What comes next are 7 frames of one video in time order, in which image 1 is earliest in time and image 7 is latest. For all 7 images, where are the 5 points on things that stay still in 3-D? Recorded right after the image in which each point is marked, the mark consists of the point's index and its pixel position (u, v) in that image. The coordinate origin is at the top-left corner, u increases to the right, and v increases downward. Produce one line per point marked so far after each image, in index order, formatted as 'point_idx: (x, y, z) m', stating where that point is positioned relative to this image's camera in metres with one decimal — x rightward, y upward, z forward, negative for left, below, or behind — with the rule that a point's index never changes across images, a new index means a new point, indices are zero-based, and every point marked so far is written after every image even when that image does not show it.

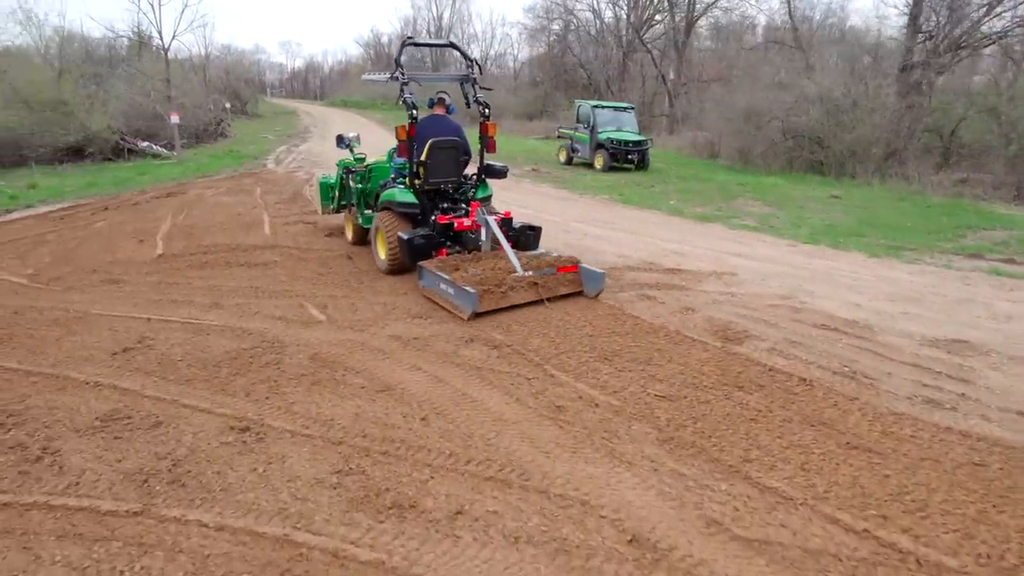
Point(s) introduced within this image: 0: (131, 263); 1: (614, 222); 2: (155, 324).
0: (-4.2, +0.3, +8.2) m
1: (+1.6, +1.0, +11.8) m
2: (-2.8, -0.3, +5.8) m
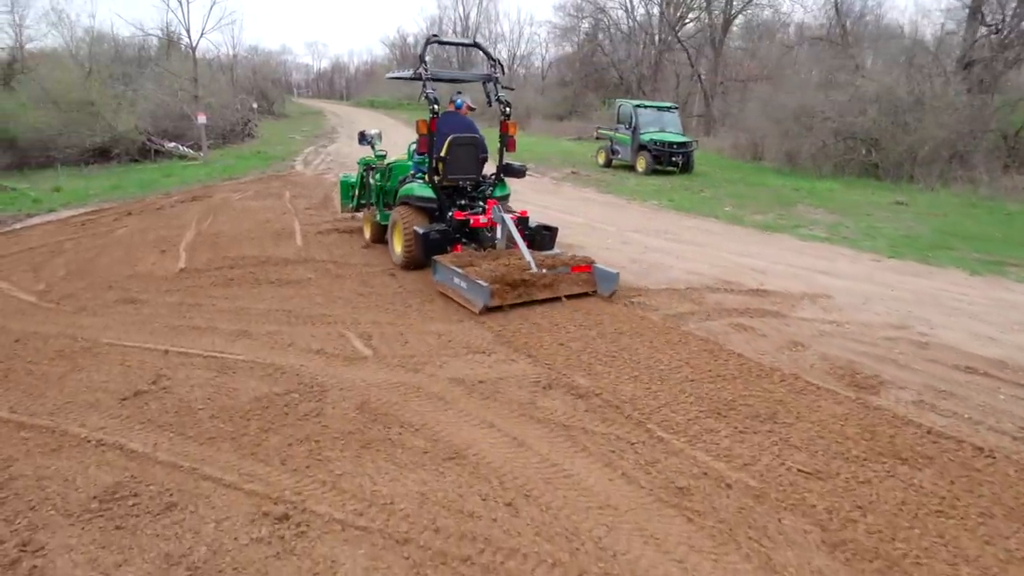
0: (-3.6, +0.1, +7.4) m
1: (+2.3, +0.8, +10.8) m
2: (-2.3, -0.5, +4.9) m
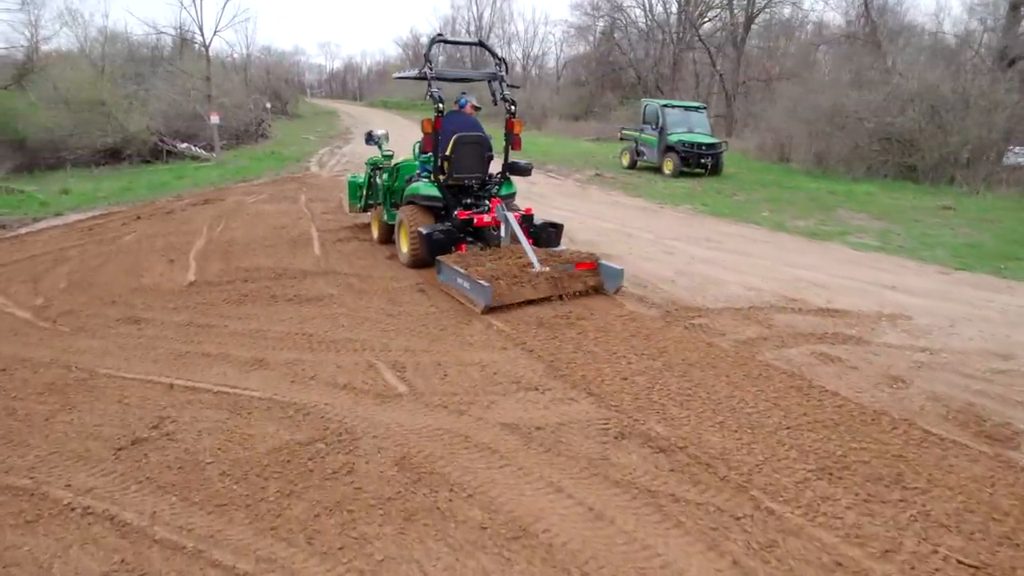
0: (-3.2, 0.0, +6.8) m
1: (+2.8, +0.6, +10.1) m
2: (-1.9, -0.6, +4.3) m
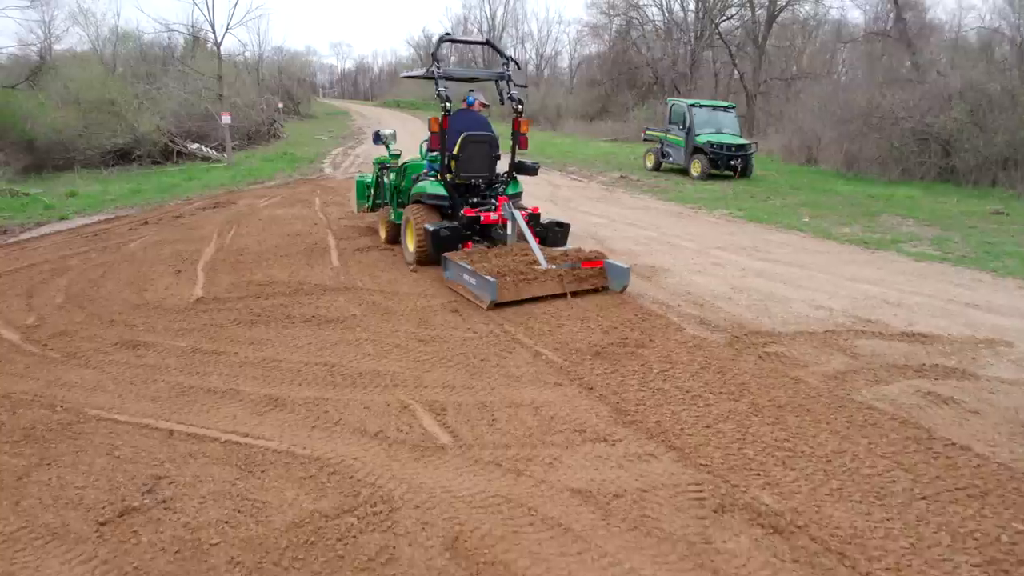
0: (-2.9, -0.2, +6.1) m
1: (+3.1, +0.5, +9.3) m
2: (-1.6, -0.8, +3.6) m
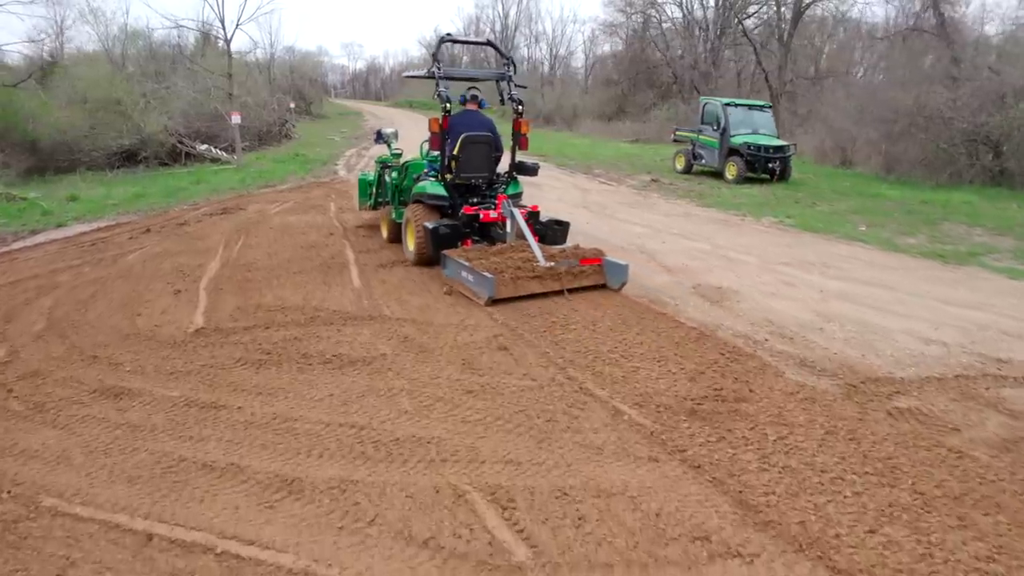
0: (-2.5, -0.4, +5.2) m
1: (+3.6, +0.3, +8.3) m
2: (-1.3, -1.0, +2.6) m
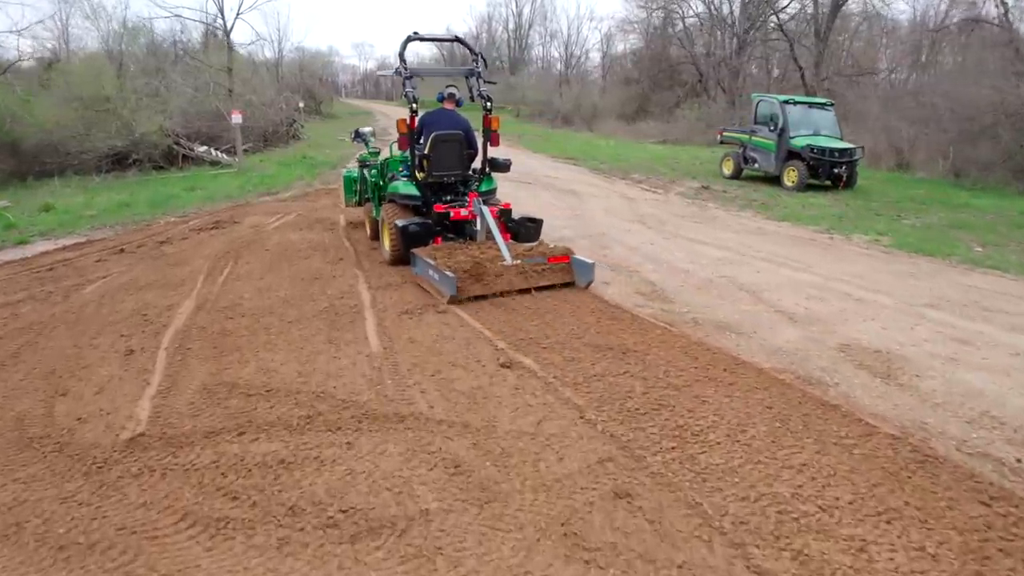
0: (-2.0, -0.8, +3.3) m
1: (+4.1, -0.2, +6.3) m
2: (-0.8, -1.4, +0.7) m
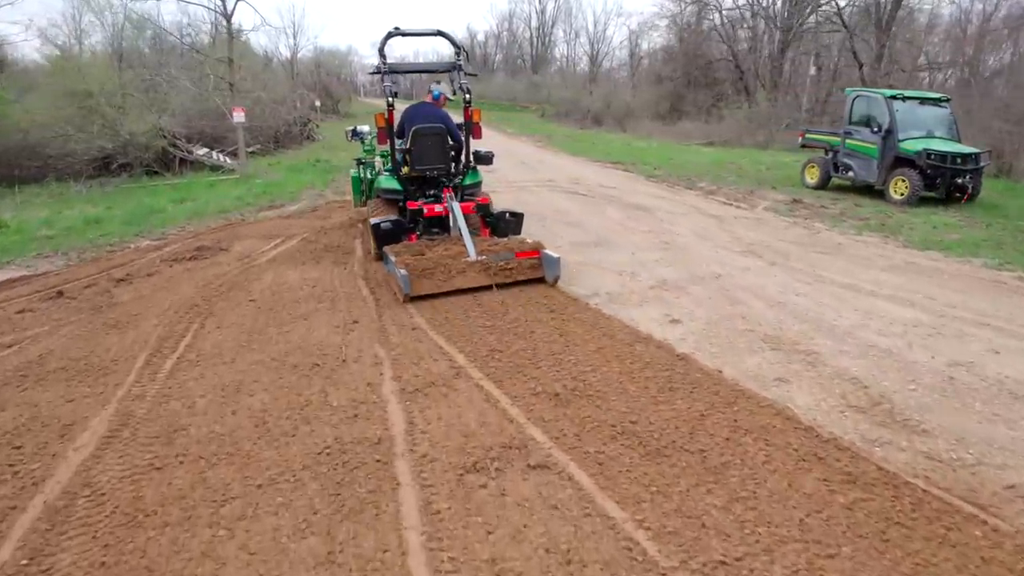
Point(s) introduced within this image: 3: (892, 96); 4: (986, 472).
0: (-1.4, -1.3, +0.8) m
1: (+4.8, -0.7, +3.7) m
2: (-0.3, -1.9, -1.8) m
3: (+6.9, +3.5, +13.6) m
4: (+2.0, -0.8, +3.1) m
